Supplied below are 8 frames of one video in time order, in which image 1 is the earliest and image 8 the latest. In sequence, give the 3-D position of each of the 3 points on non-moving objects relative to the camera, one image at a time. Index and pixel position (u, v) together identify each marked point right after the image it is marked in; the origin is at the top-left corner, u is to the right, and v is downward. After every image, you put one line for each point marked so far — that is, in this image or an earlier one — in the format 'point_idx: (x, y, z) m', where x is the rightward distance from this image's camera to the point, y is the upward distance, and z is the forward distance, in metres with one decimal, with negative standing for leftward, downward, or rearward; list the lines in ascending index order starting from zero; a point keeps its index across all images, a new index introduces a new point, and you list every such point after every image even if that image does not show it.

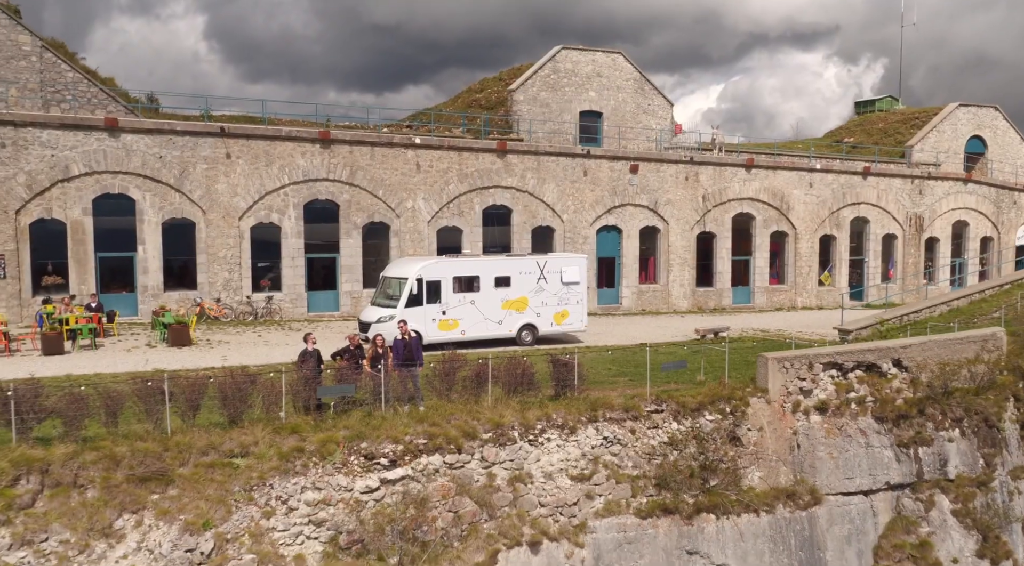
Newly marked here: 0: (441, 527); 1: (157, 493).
0: (-0.9, -3.1, +10.3) m
1: (-4.1, -2.5, +9.2) m
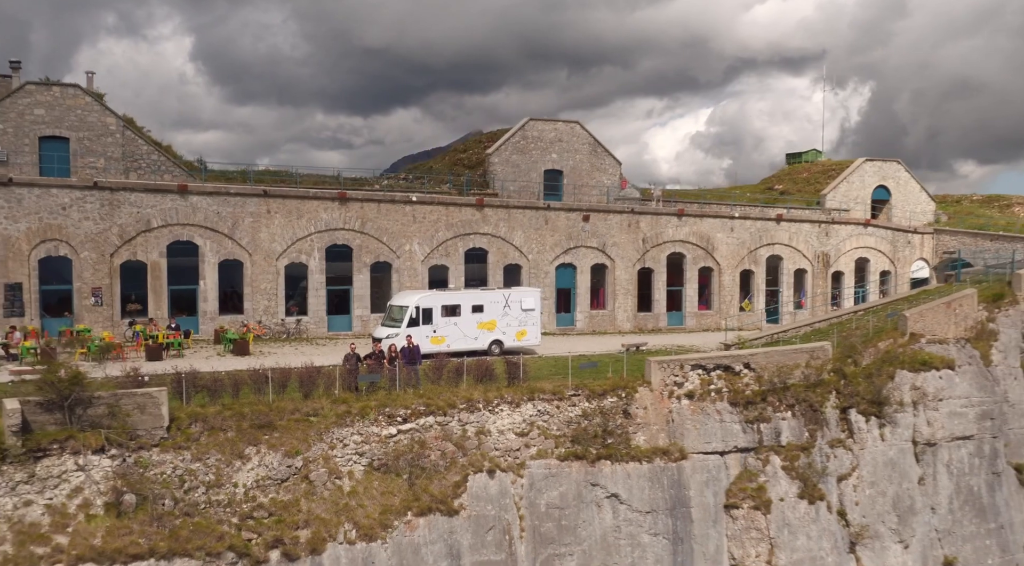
0: (-1.6, -3.7, +16.6) m
1: (-4.8, -3.0, +15.5) m
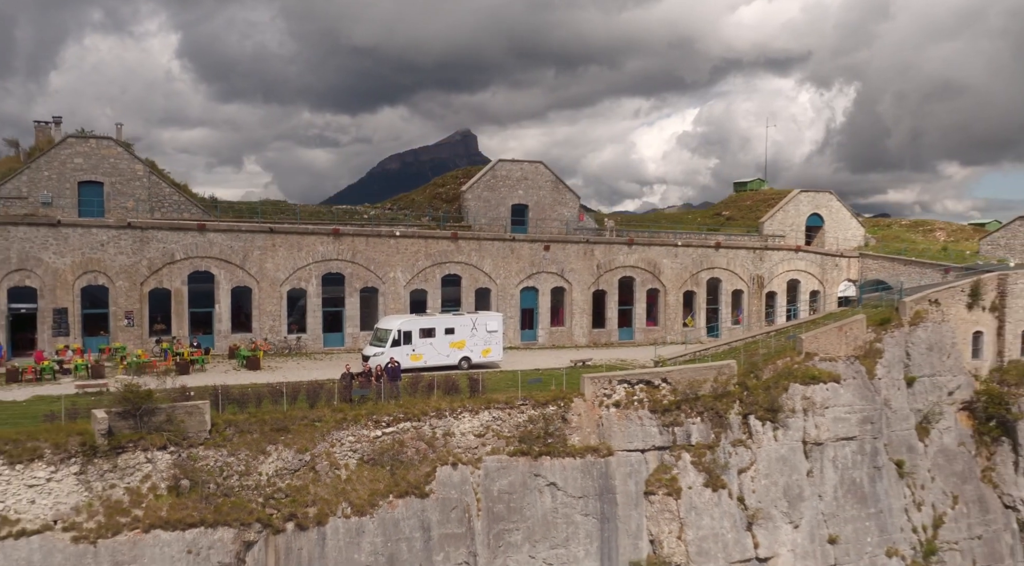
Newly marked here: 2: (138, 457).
0: (-2.8, -4.7, +21.5) m
1: (-5.9, -4.0, +20.3) m
2: (-8.9, -4.3, +19.0) m
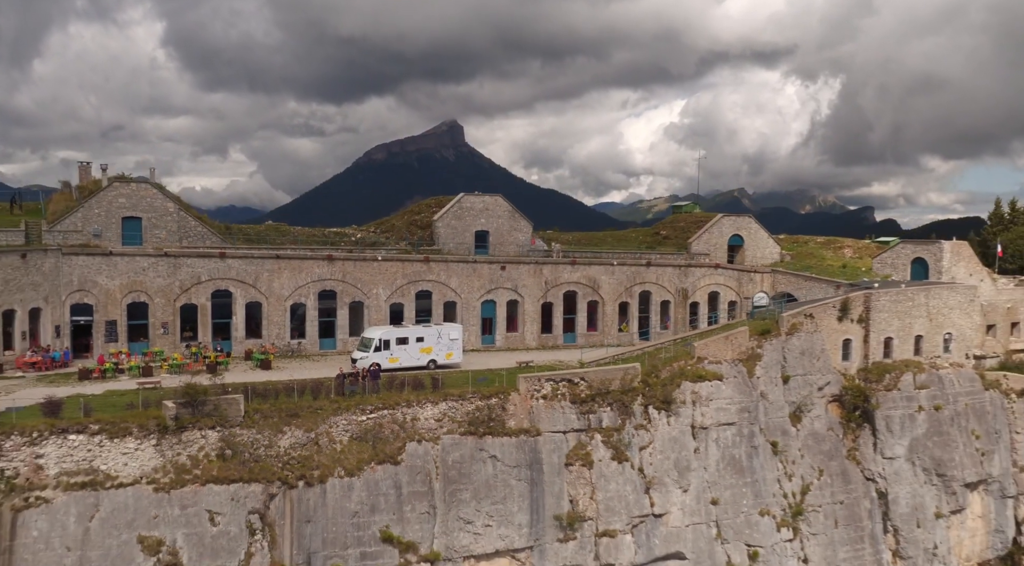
0: (-4.7, -5.7, +29.4) m
1: (-7.8, -5.0, +28.2) m
2: (-10.8, -5.2, +26.8) m
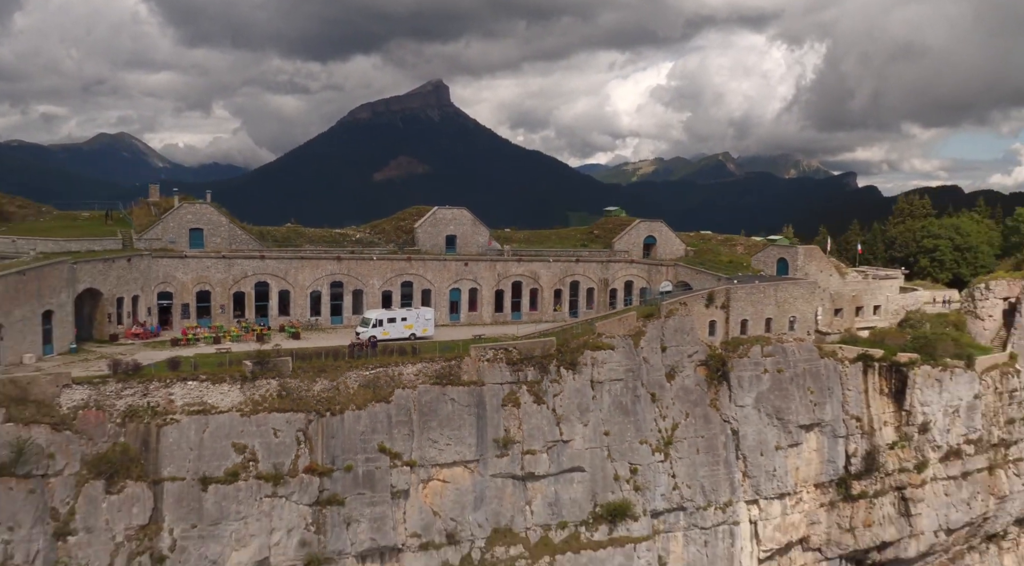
0: (-7.6, -5.8, +45.2) m
1: (-10.7, -5.2, +43.9) m
2: (-13.6, -5.4, +42.5) m
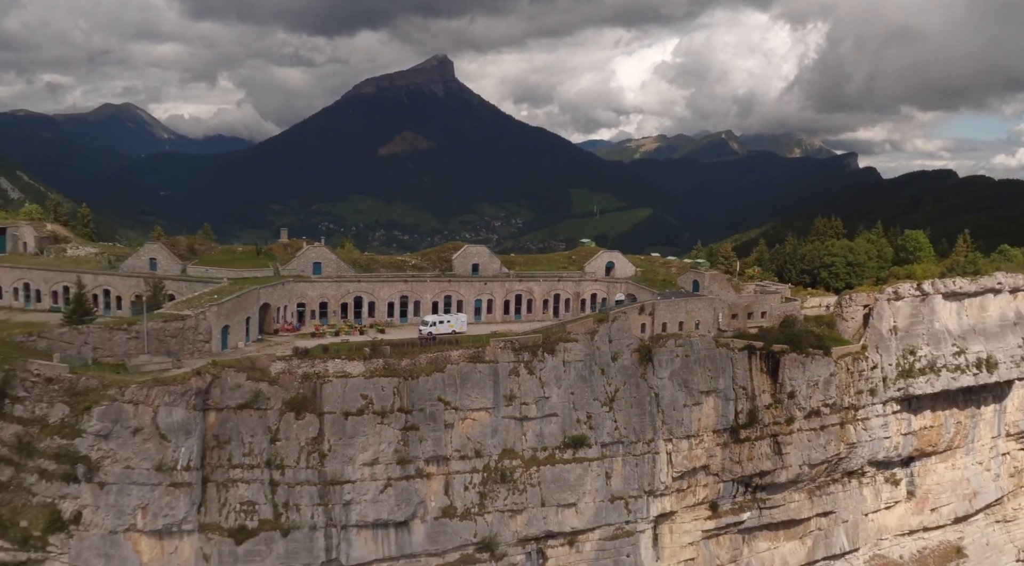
0: (-7.3, -7.9, +77.9) m
1: (-10.4, -7.2, +76.5) m
2: (-13.3, -7.5, +75.2) m
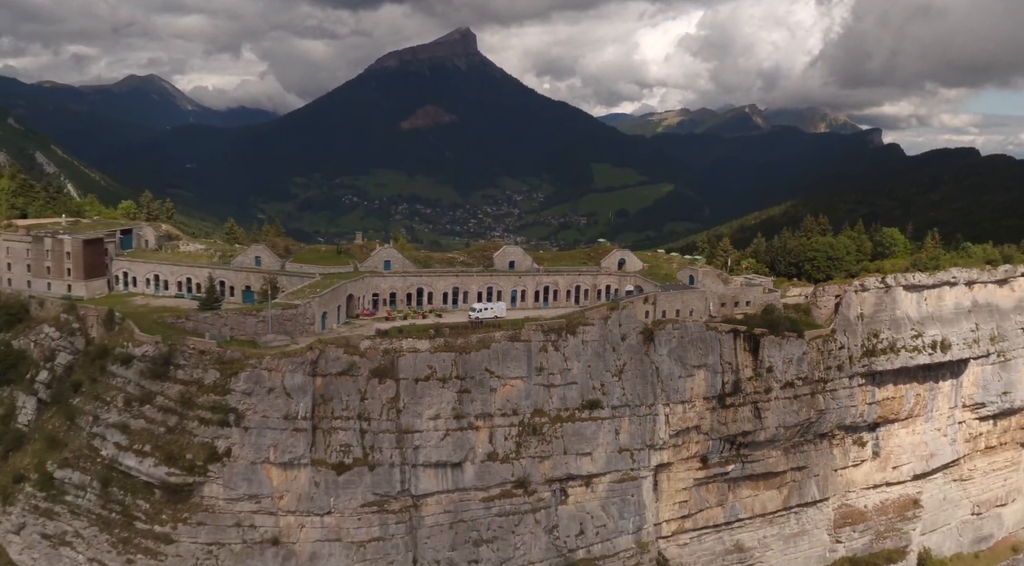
0: (-3.3, -7.5, +100.6) m
1: (-6.4, -6.9, +99.3) m
2: (-9.5, -7.2, +98.0) m
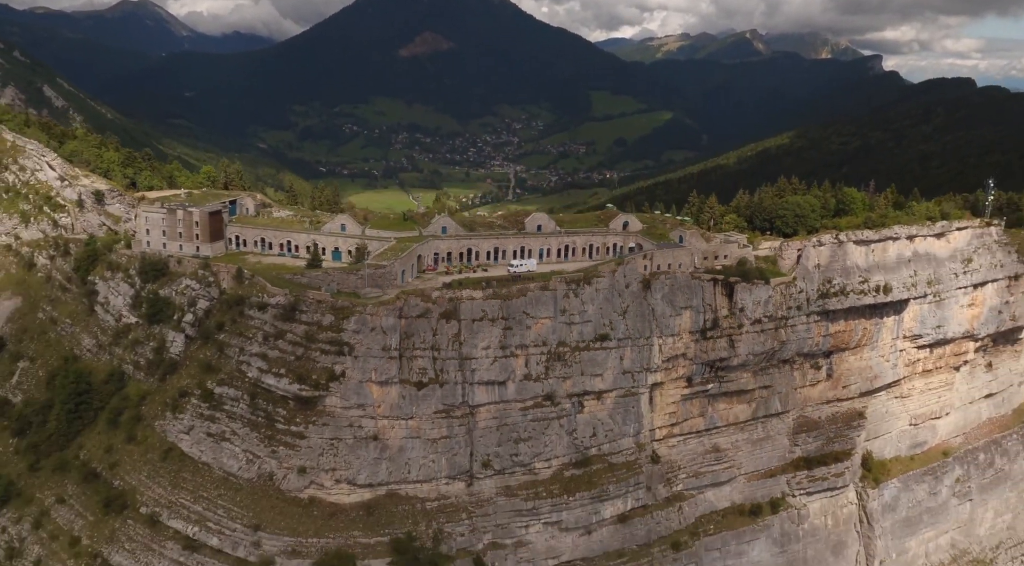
0: (+2.2, -1.3, +132.7) m
1: (-0.9, -0.8, +131.4) m
2: (-3.9, -1.2, +130.1) m
